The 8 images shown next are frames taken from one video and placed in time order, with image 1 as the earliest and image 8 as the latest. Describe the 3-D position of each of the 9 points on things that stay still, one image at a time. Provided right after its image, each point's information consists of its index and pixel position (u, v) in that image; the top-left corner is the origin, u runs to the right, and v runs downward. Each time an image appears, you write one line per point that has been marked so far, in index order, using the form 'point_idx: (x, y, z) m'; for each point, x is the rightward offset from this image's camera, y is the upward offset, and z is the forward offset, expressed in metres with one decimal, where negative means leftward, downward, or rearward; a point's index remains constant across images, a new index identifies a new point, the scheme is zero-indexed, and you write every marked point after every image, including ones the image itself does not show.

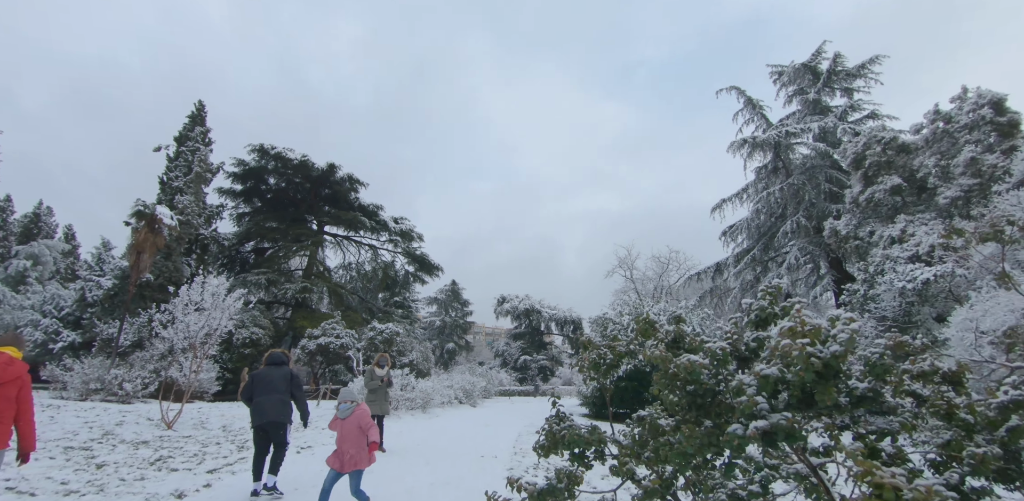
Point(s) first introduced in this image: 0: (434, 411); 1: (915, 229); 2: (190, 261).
0: (-1.8, -3.7, +11.1) m
1: (+10.6, +0.6, +12.9) m
2: (-11.5, -0.3, +17.4) m
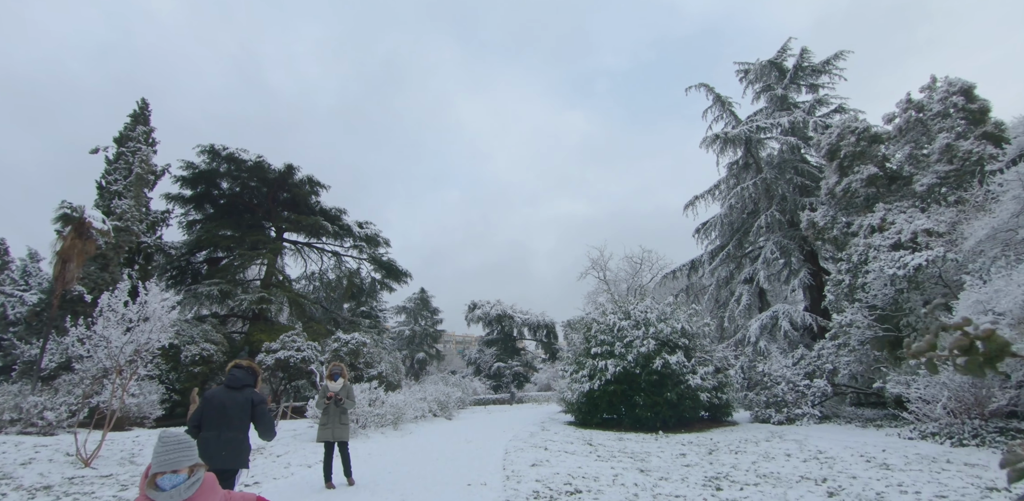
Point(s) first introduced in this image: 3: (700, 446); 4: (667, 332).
0: (-2.2, -3.7, +10.1) m
1: (+9.9, +0.9, +12.7) m
2: (-12.3, -0.7, +15.8) m
3: (+2.7, -2.9, +7.1) m
4: (+3.1, -1.6, +9.7) m
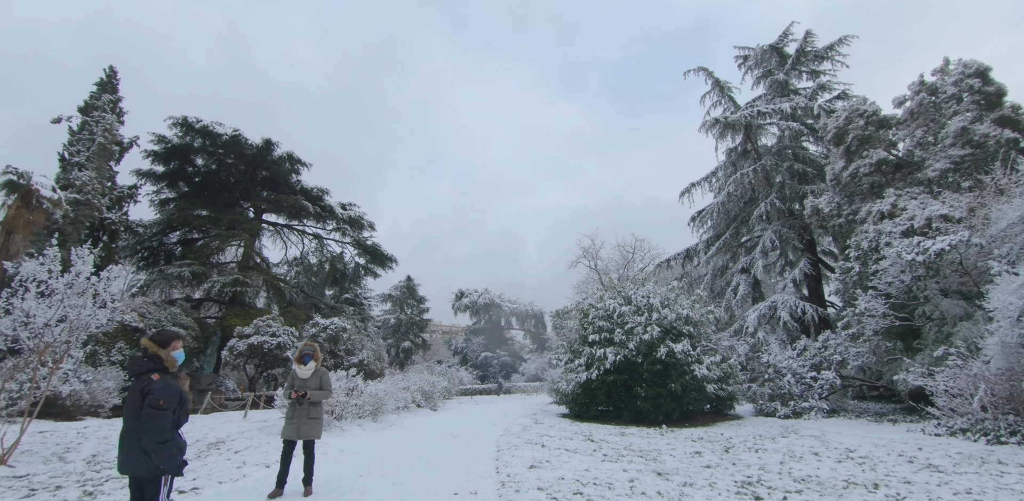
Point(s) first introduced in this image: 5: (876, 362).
0: (-2.4, -3.2, +9.3) m
1: (+9.8, +1.2, +12.1) m
2: (-12.6, +0.1, +14.7) m
3: (+2.6, -2.5, +6.4) m
4: (+3.0, -1.3, +9.0) m
5: (+7.8, -2.4, +10.5) m
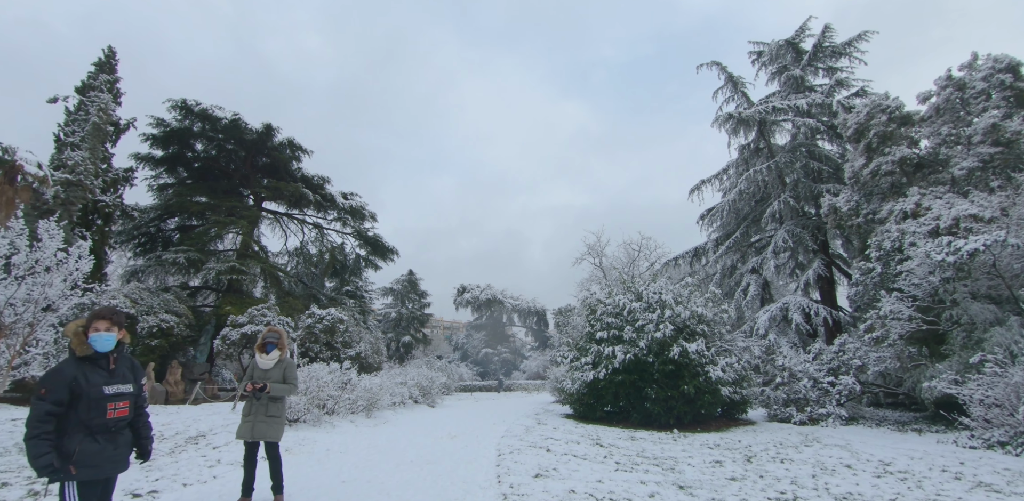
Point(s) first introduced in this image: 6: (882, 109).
0: (-2.4, -3.0, +8.8) m
1: (+9.9, +1.1, +11.6) m
2: (-12.5, +0.6, +14.2) m
3: (+2.7, -2.4, +5.9) m
4: (+3.0, -1.1, +8.4) m
5: (+7.9, -2.4, +10.0) m
6: (+10.5, +4.0, +13.9) m
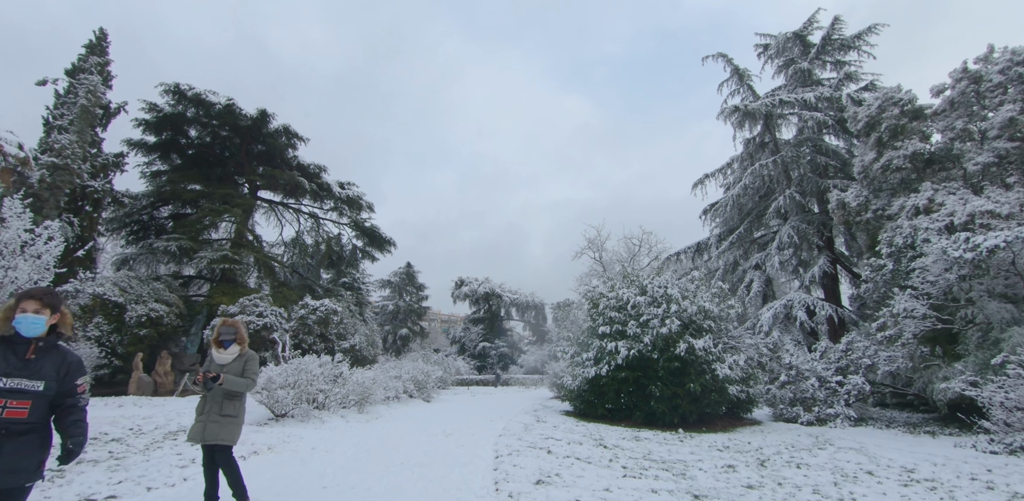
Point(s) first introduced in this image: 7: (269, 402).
0: (-2.4, -2.8, +8.5) m
1: (+9.9, +1.2, +11.2) m
2: (-12.5, +1.0, +13.8) m
3: (+2.6, -2.3, +5.5) m
4: (+3.0, -1.0, +8.1) m
5: (+7.8, -2.3, +9.7) m
6: (+10.6, +4.1, +13.5) m
7: (-3.4, -2.1, +6.8) m
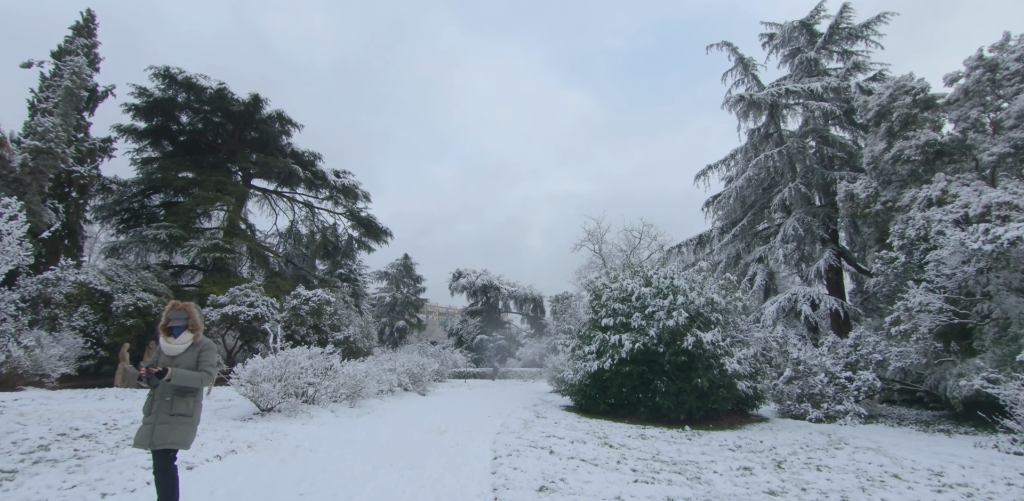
0: (-2.4, -2.6, +8.2) m
1: (+9.9, +1.4, +10.9) m
2: (-12.5, +1.3, +13.4) m
3: (+2.6, -2.2, +5.2) m
4: (+3.0, -0.9, +7.8) m
5: (+7.8, -2.2, +9.4) m
6: (+10.6, +4.3, +13.2) m
7: (-3.4, -1.9, +6.4) m
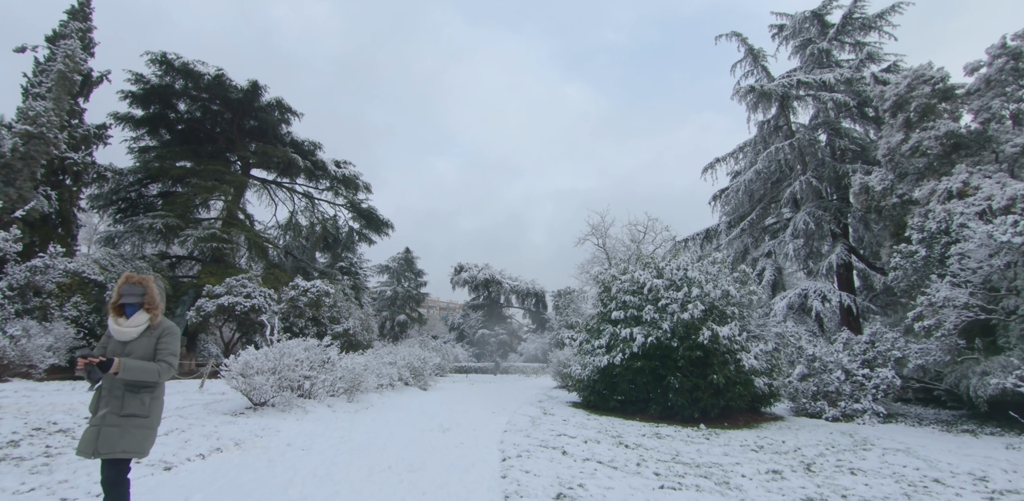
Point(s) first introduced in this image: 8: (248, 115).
0: (-2.3, -2.4, +7.8) m
1: (+10.0, +1.5, +10.5) m
2: (-12.4, +1.6, +13.0) m
3: (+2.7, -2.1, +4.9) m
4: (+3.1, -0.7, +7.4) m
5: (+7.9, -2.0, +9.0) m
6: (+10.7, +4.5, +12.7) m
7: (-3.3, -1.7, +6.1) m
8: (-10.7, +5.5, +20.0) m
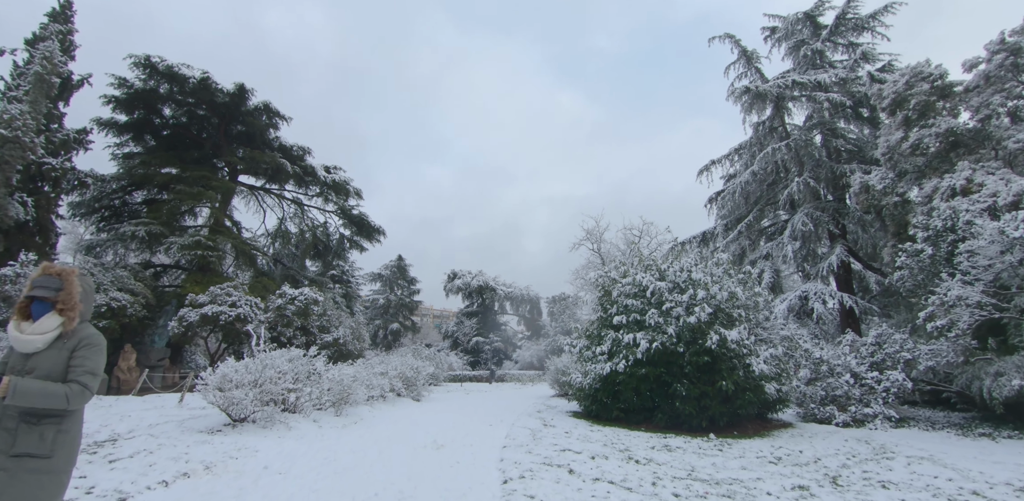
0: (-2.4, -2.4, +7.4) m
1: (+9.9, +1.5, +10.2) m
2: (-12.5, +1.4, +12.5) m
3: (+2.7, -2.0, +4.5) m
4: (+3.1, -0.7, +7.1) m
5: (+7.8, -2.0, +8.7) m
6: (+10.6, +4.5, +12.6) m
7: (-3.3, -1.8, +5.6) m
8: (-11.0, +5.2, +19.5) m
